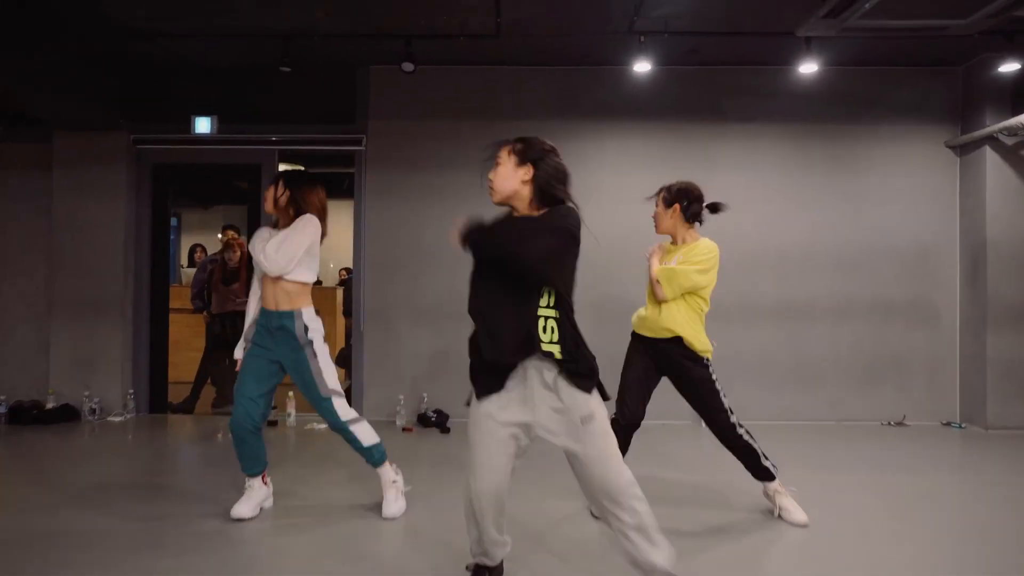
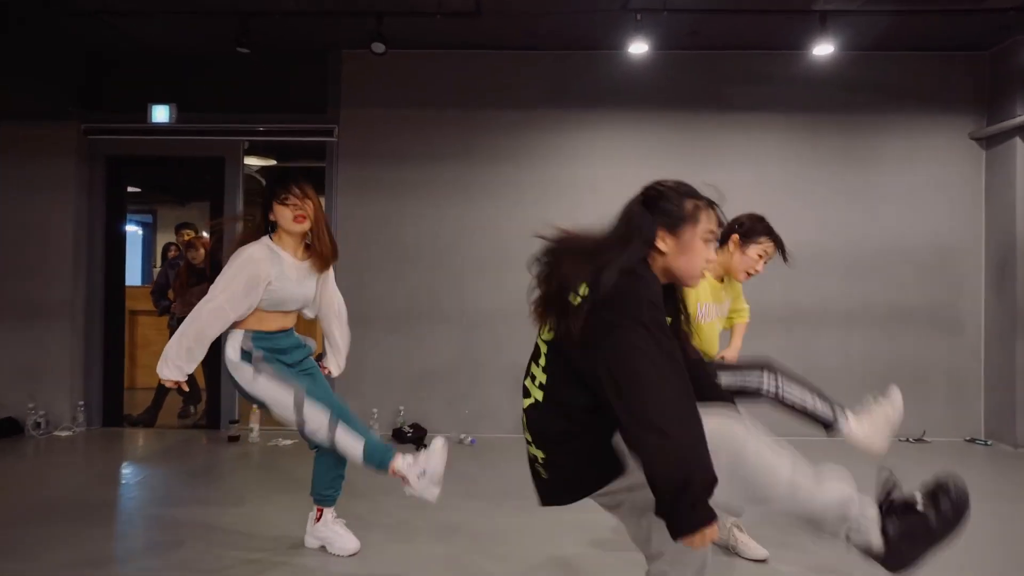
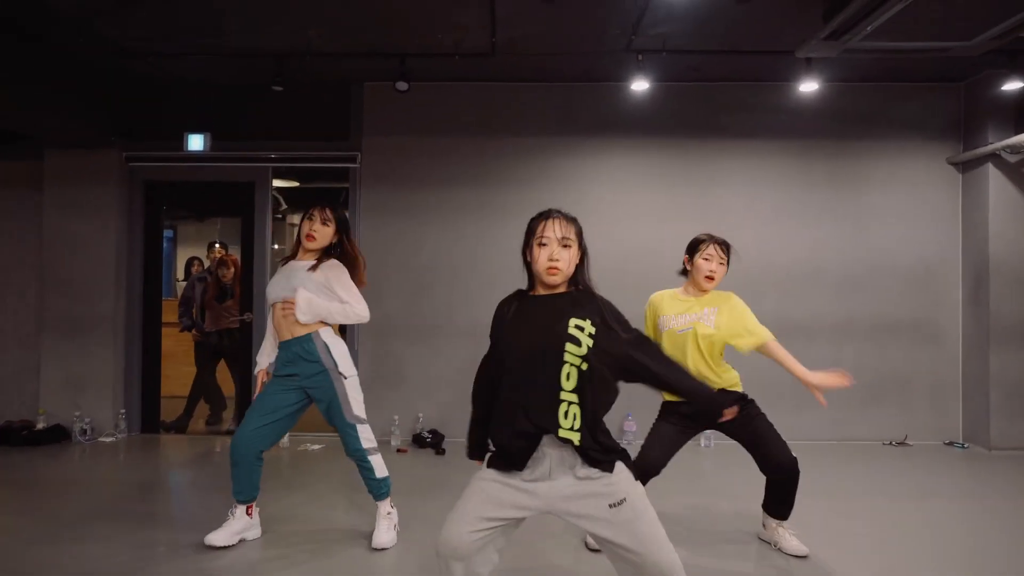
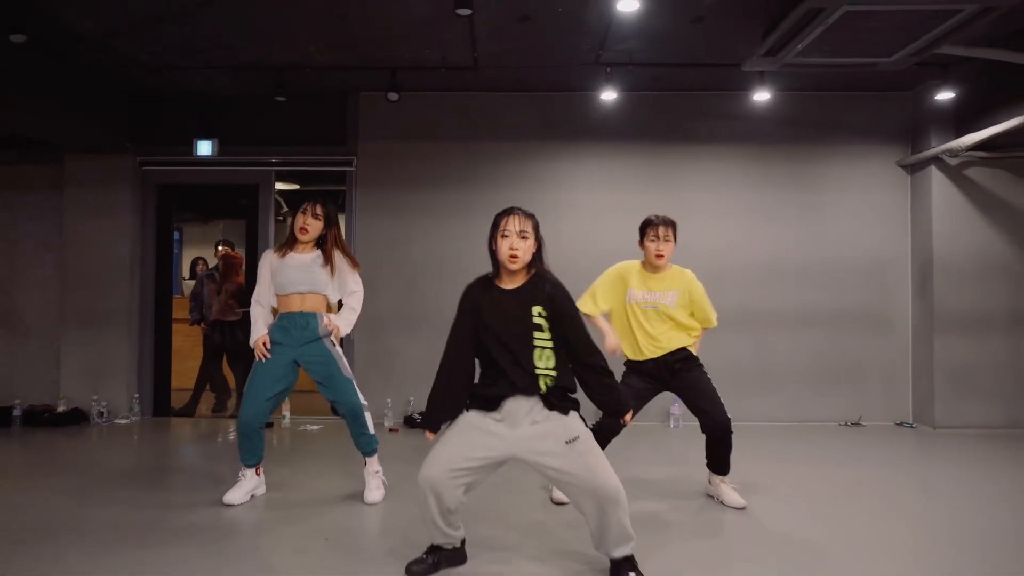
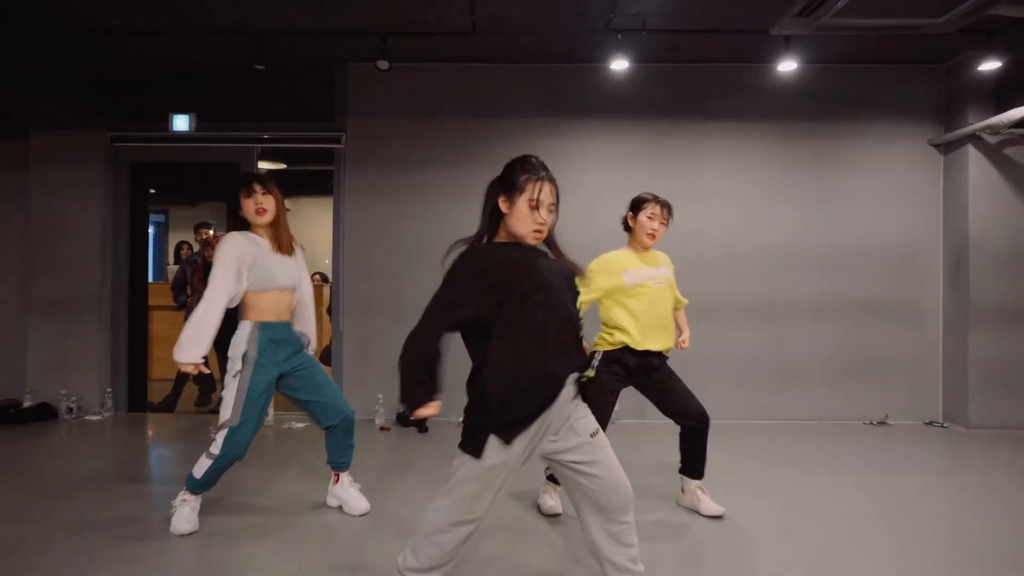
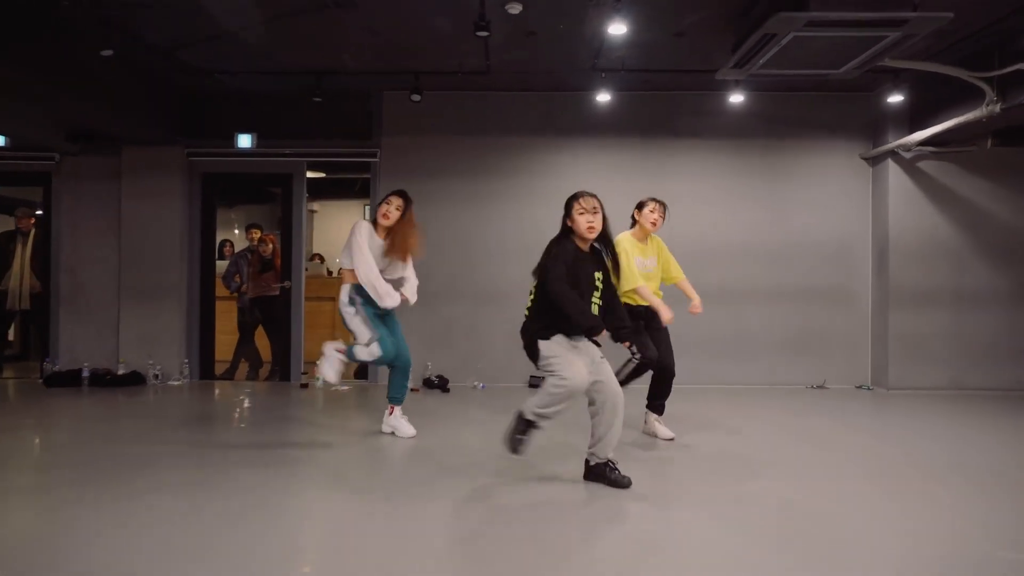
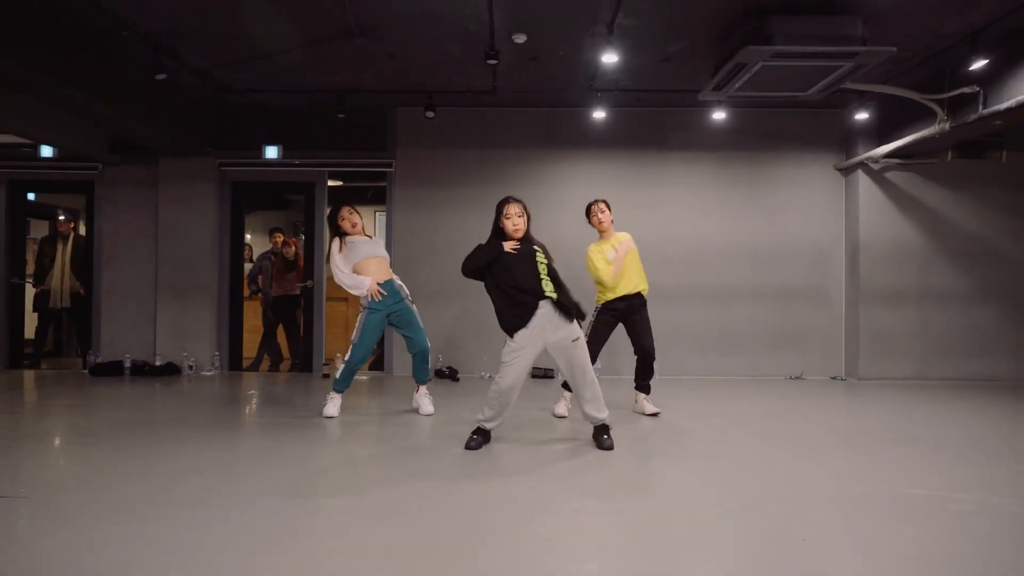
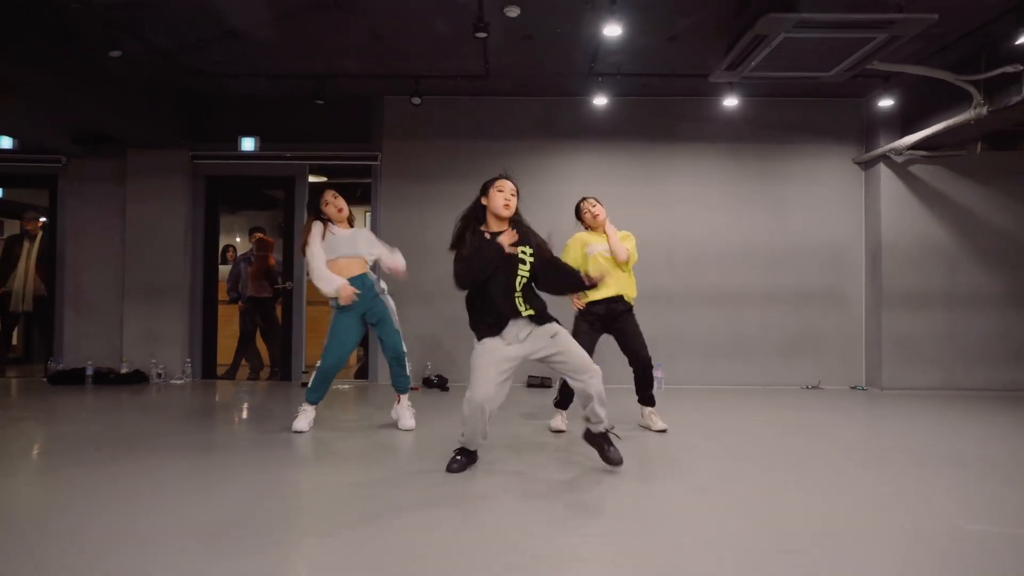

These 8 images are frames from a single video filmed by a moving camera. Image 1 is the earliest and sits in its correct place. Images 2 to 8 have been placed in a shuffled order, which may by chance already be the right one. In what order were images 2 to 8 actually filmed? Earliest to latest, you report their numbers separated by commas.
3, 4, 8, 7, 6, 5, 2
